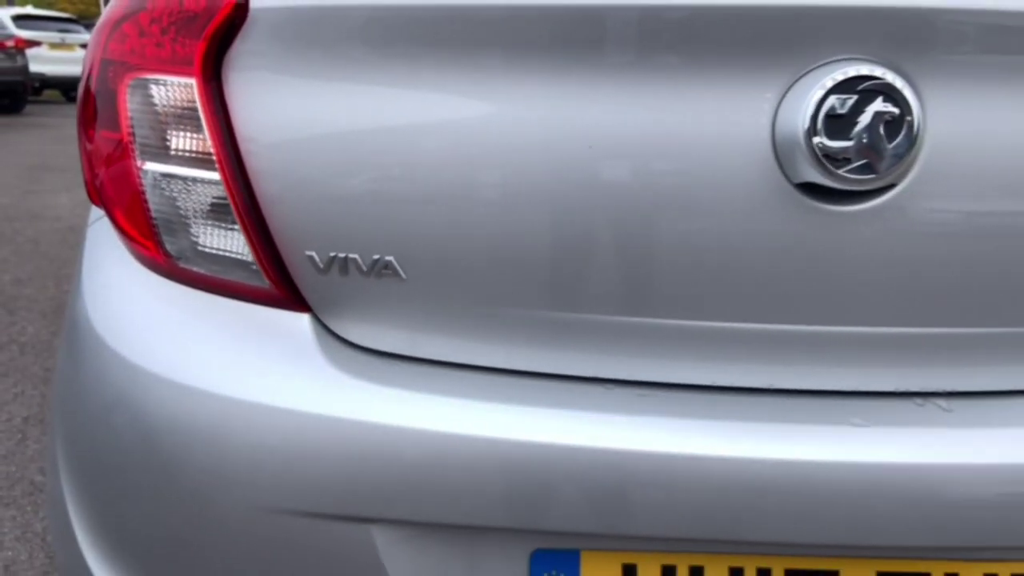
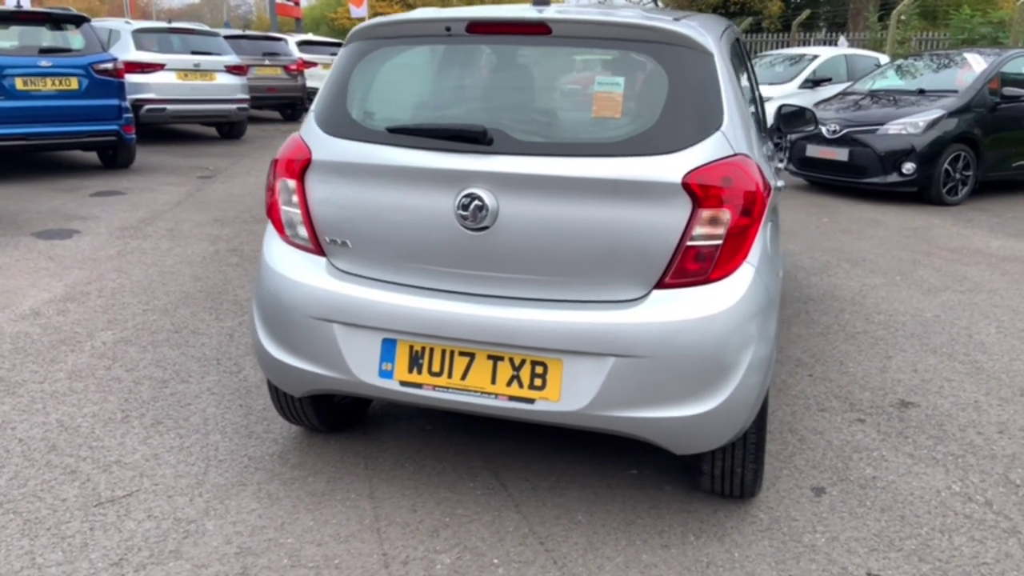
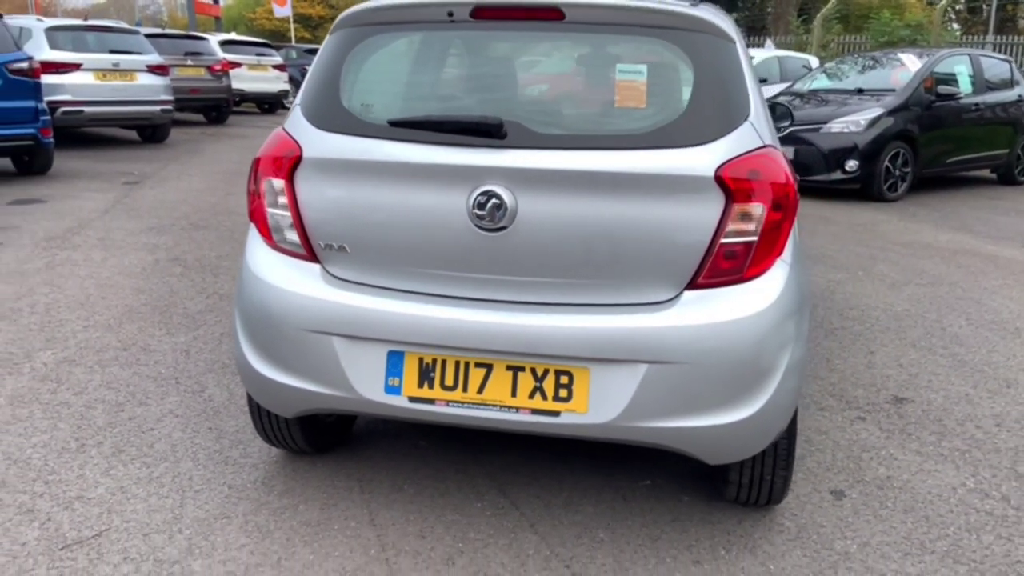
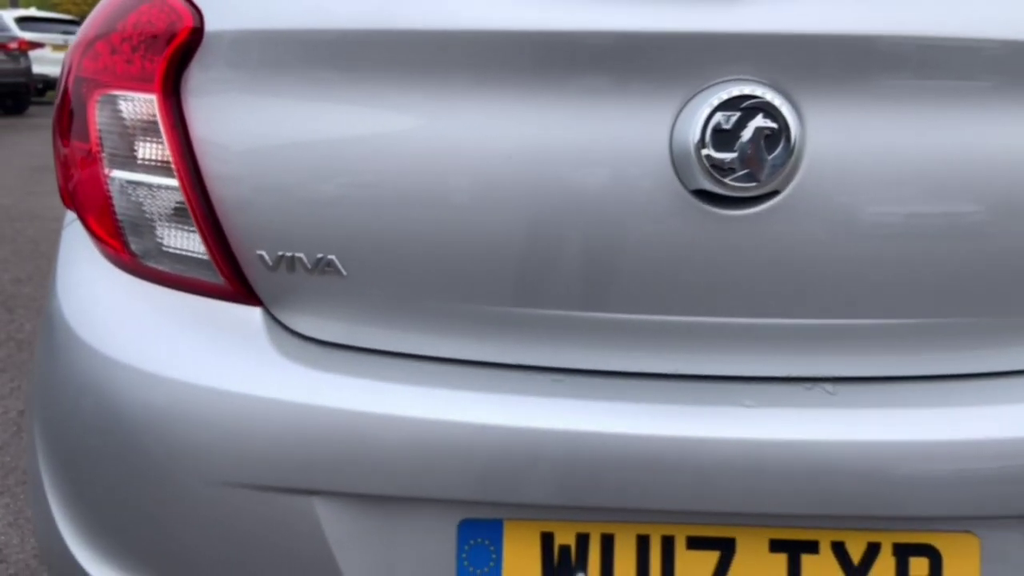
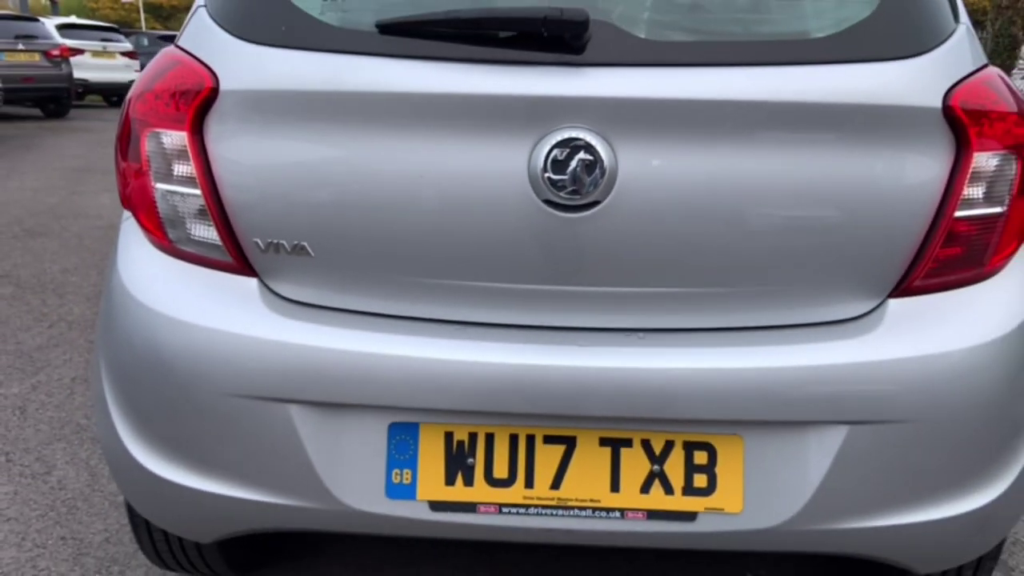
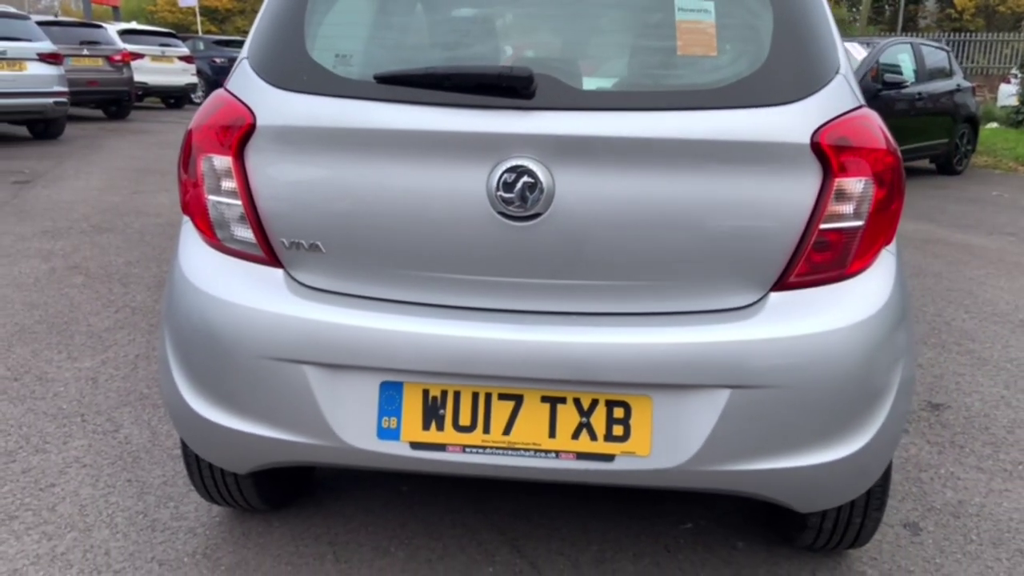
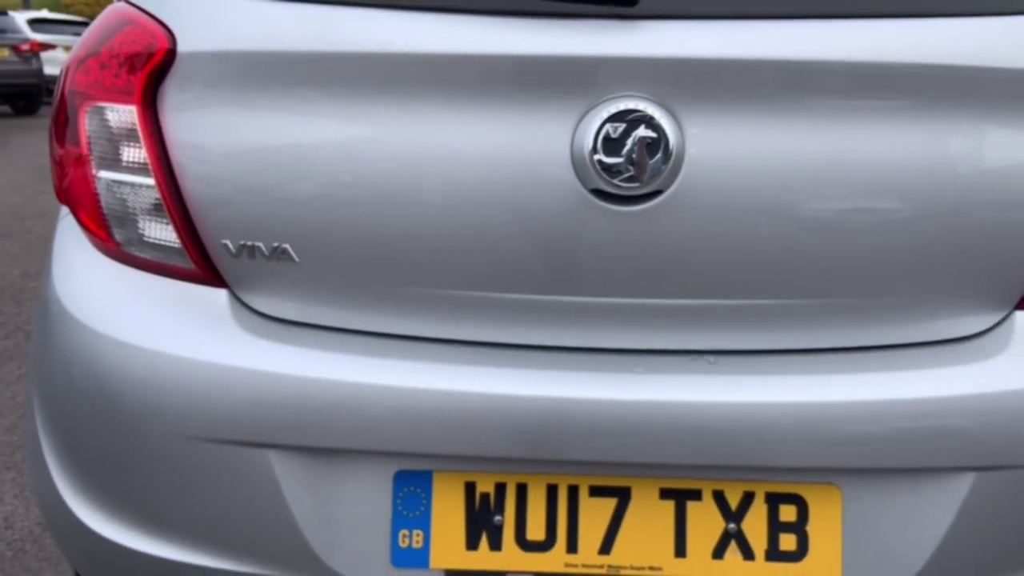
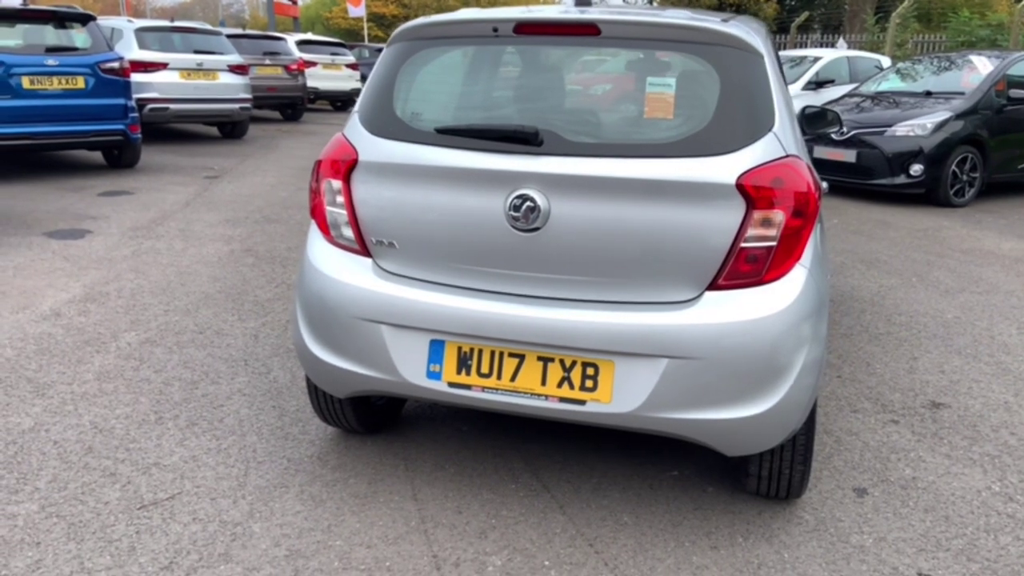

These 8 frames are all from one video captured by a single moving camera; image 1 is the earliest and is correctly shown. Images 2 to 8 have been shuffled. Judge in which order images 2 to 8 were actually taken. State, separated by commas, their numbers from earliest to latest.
4, 7, 5, 6, 3, 8, 2
